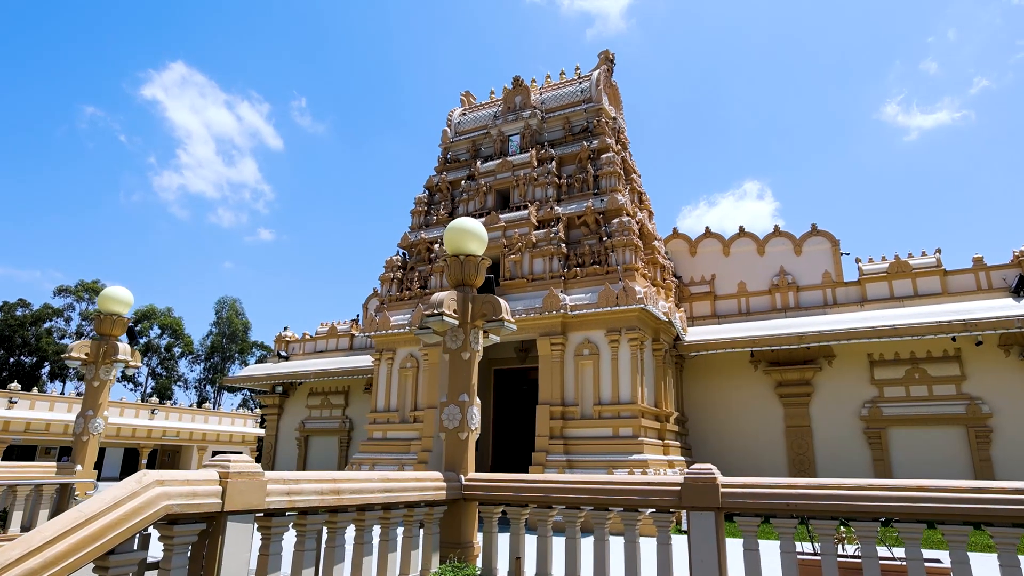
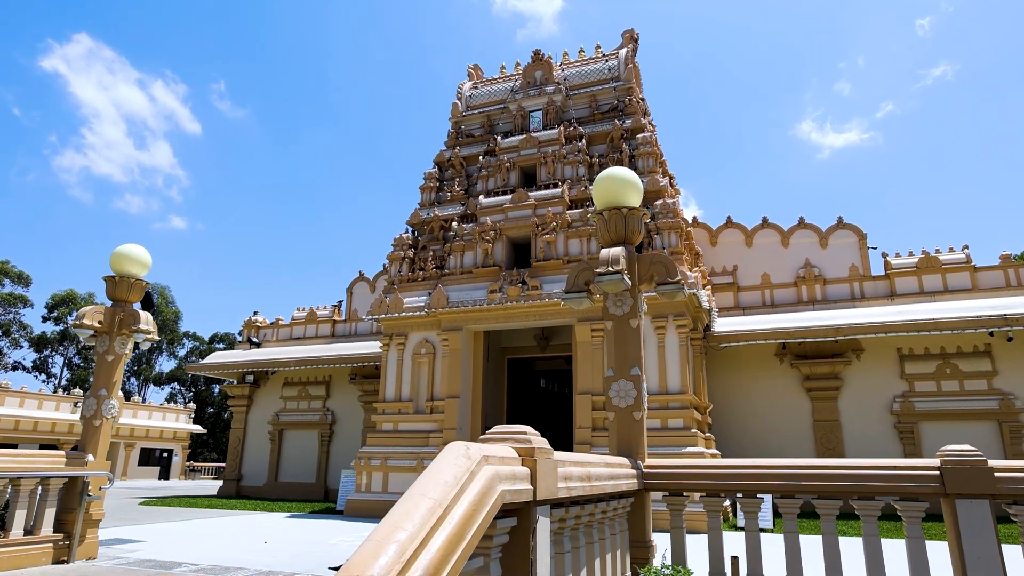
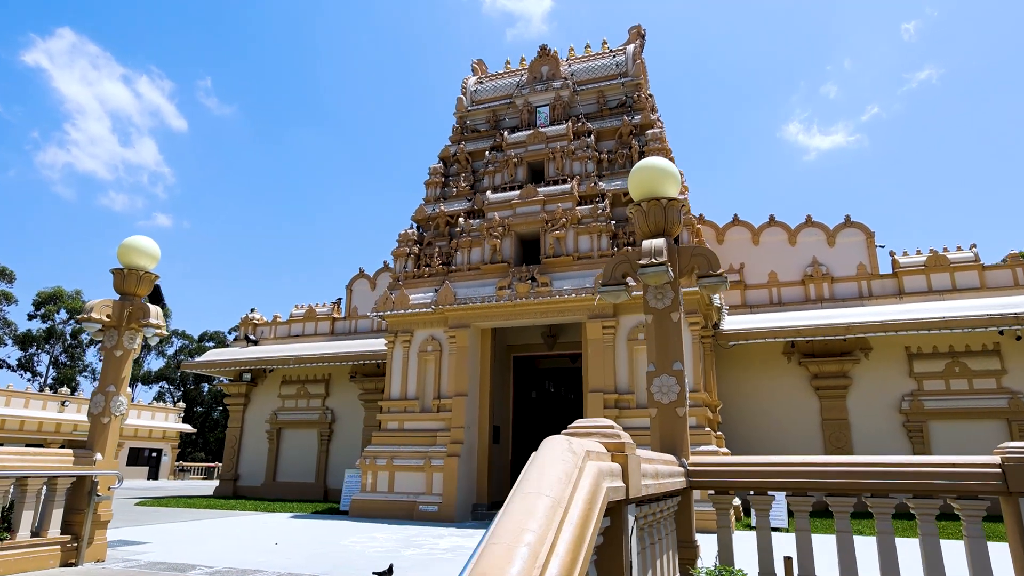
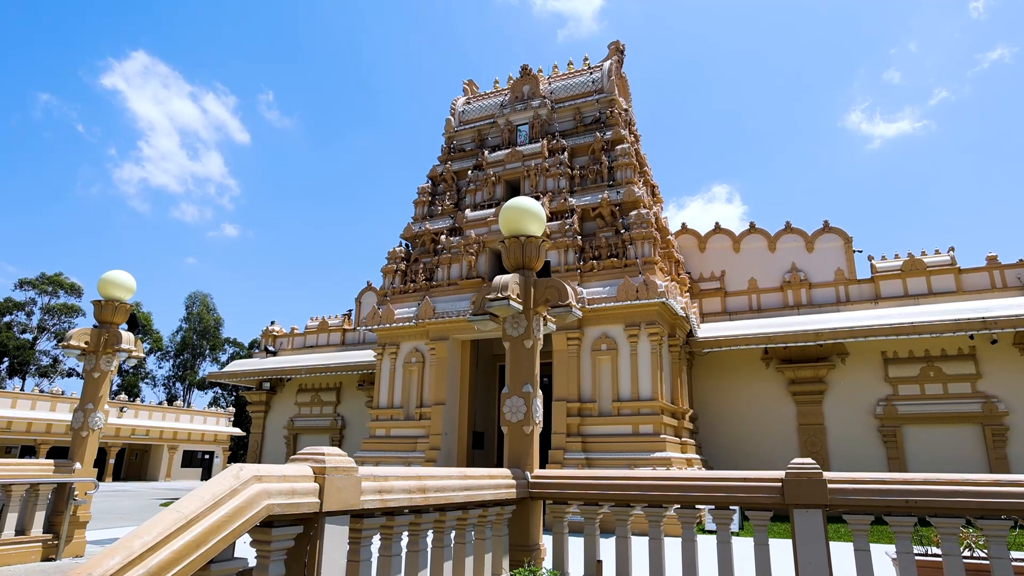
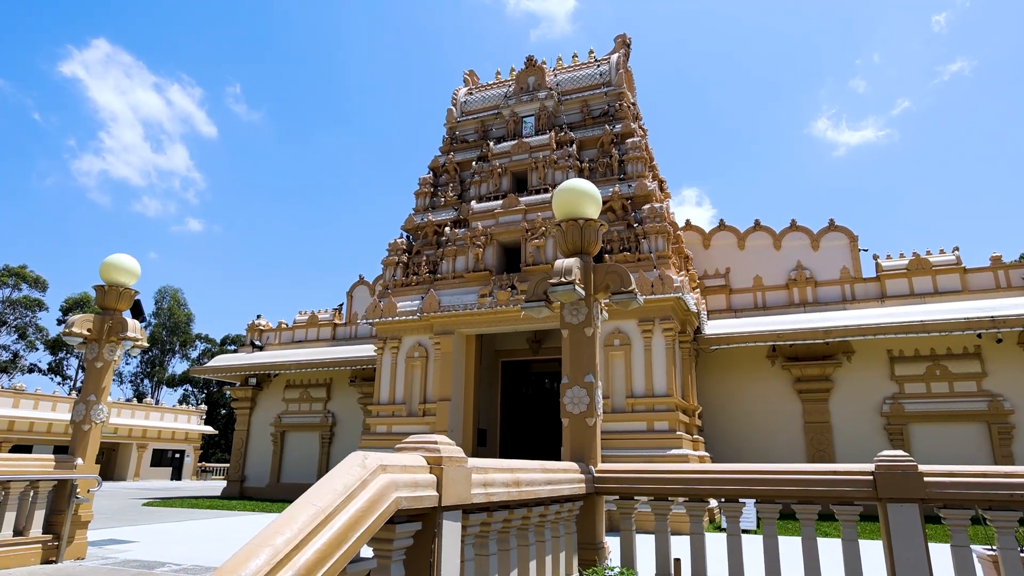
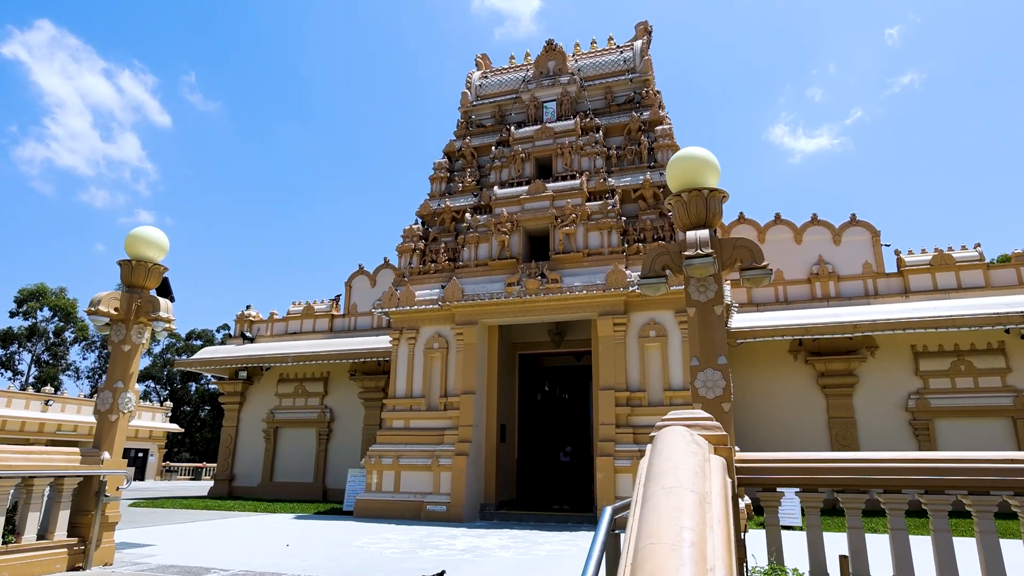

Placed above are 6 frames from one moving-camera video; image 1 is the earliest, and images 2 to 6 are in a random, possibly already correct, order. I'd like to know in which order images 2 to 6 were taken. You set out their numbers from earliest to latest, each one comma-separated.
4, 5, 2, 3, 6
